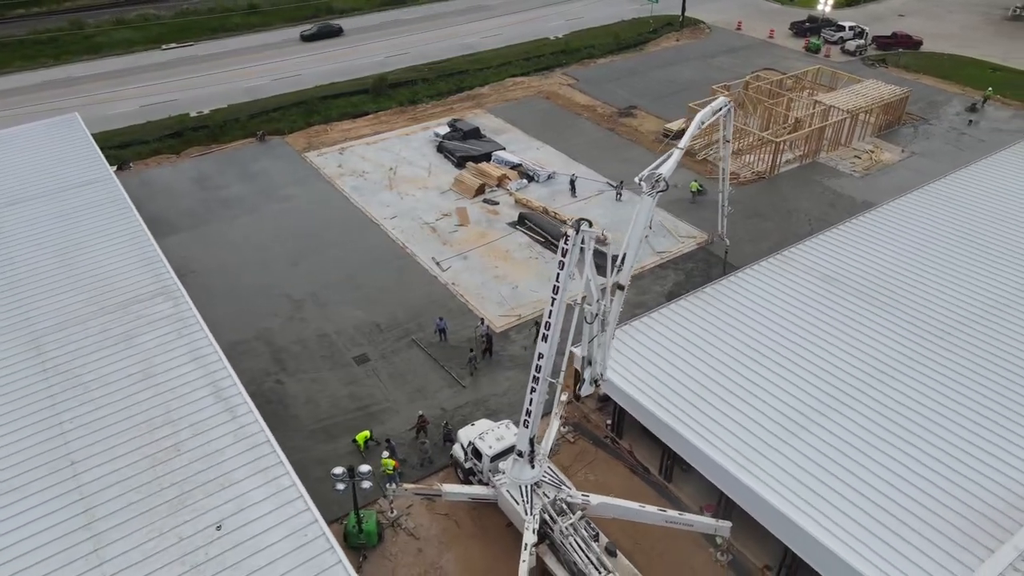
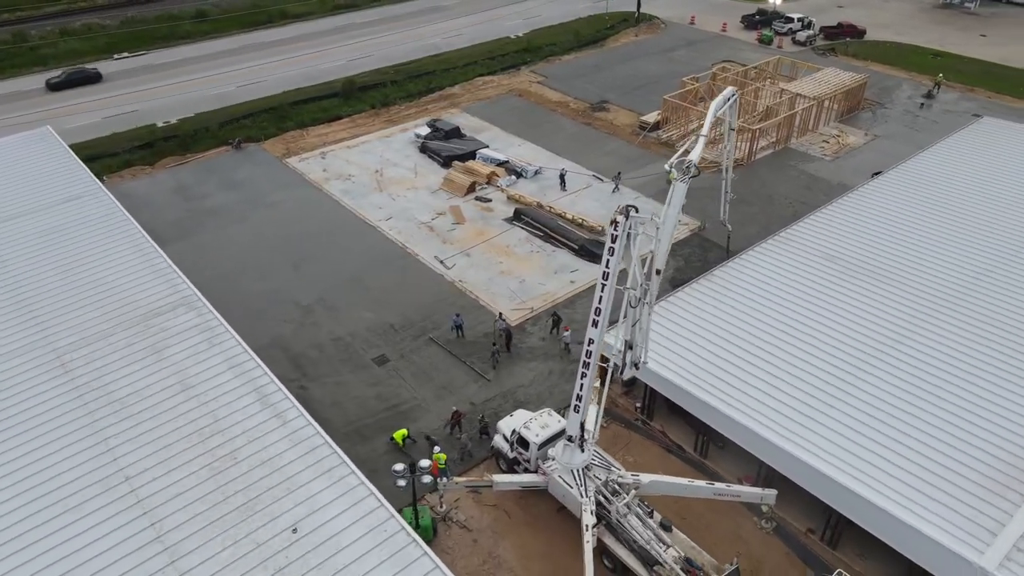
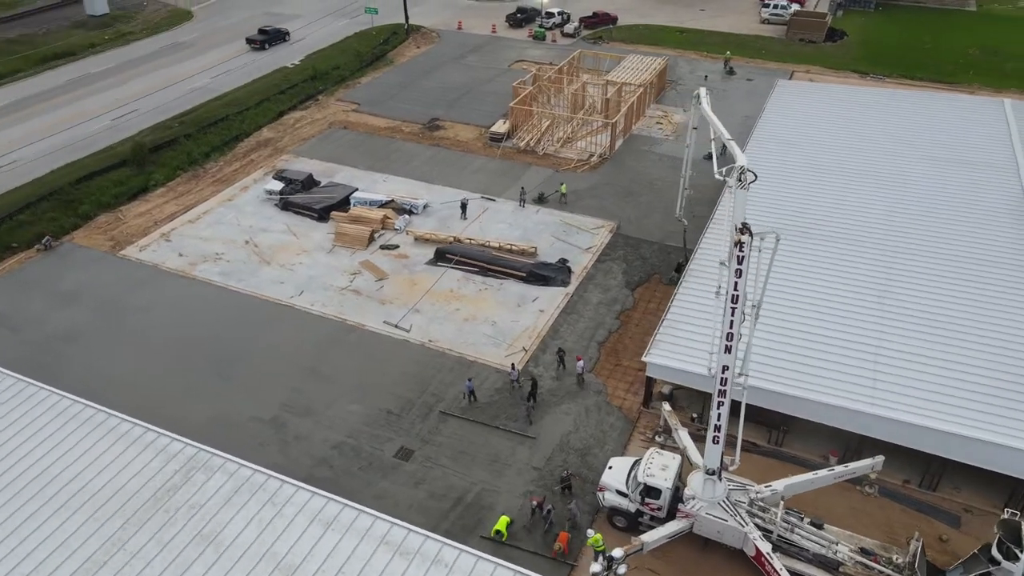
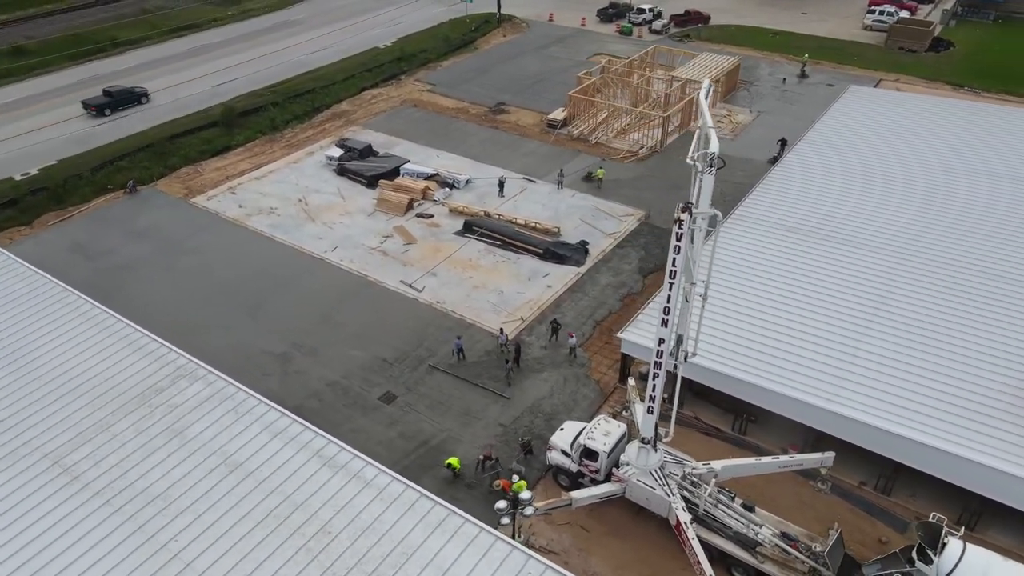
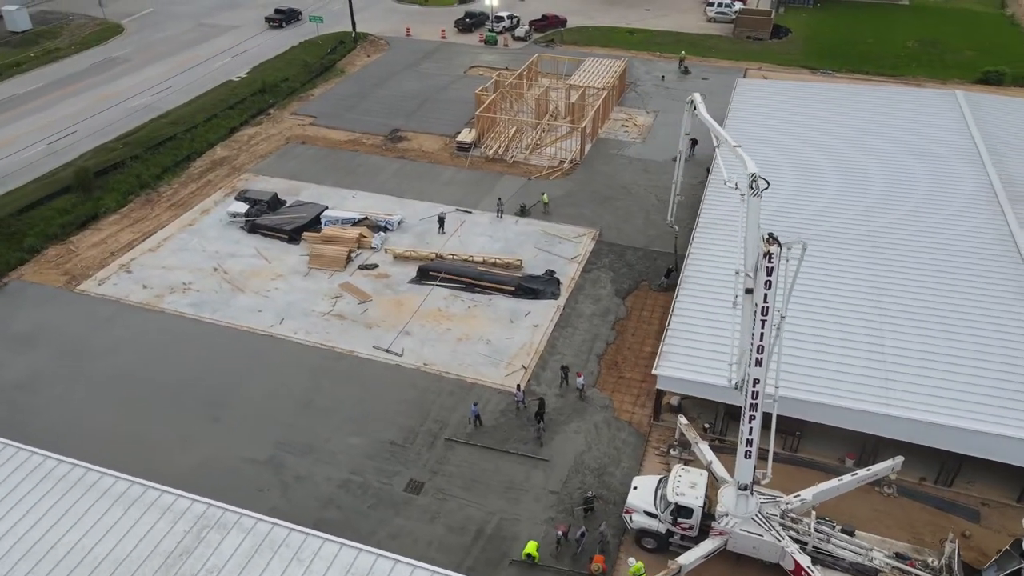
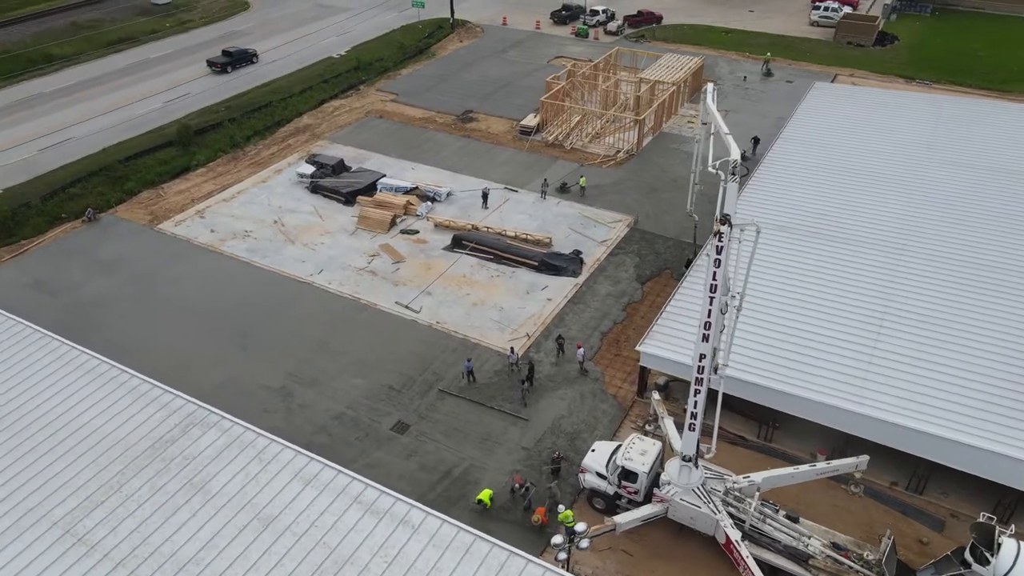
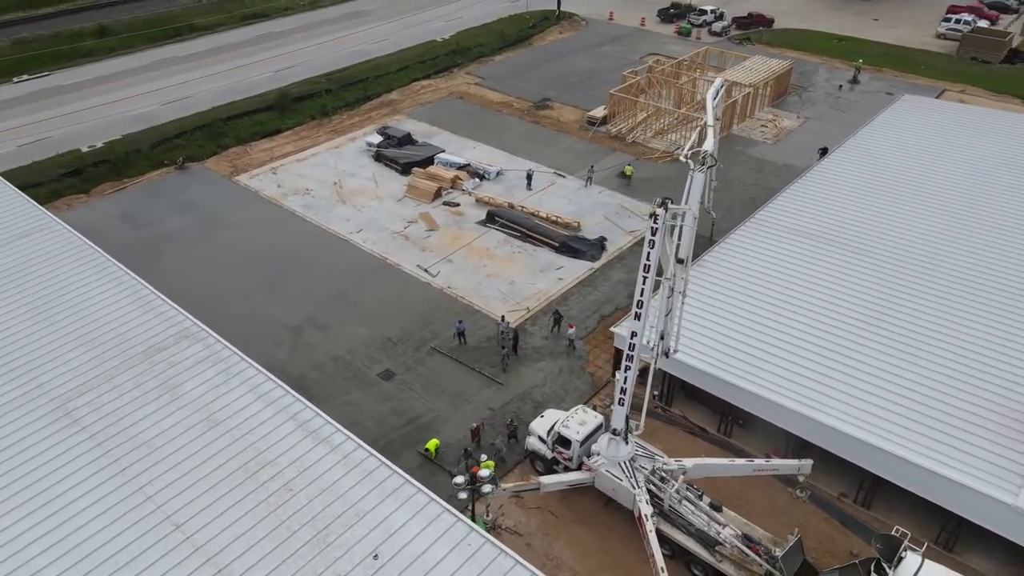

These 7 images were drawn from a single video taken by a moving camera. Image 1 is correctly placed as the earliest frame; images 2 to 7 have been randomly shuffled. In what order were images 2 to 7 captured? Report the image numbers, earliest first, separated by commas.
2, 7, 4, 6, 3, 5
